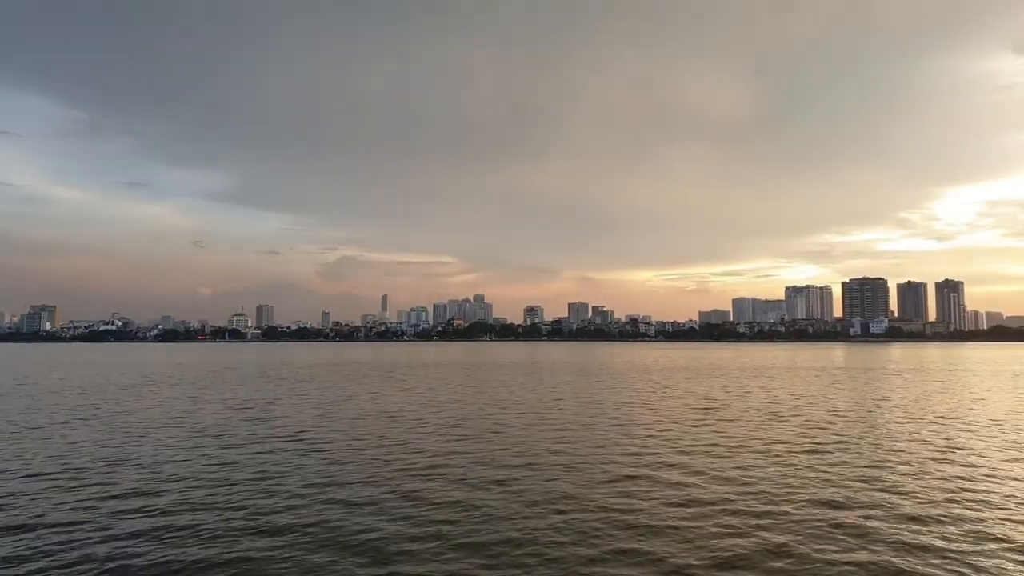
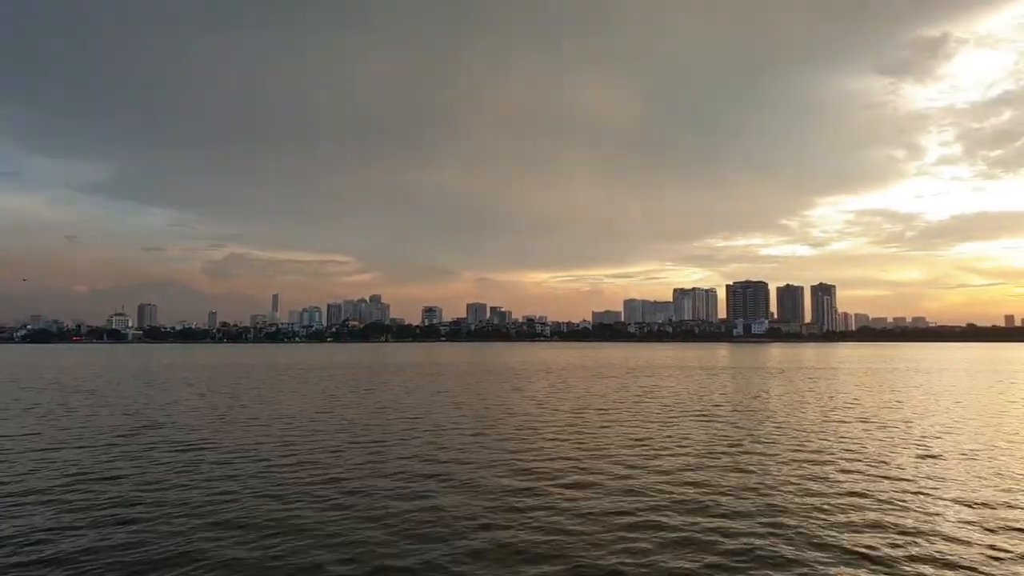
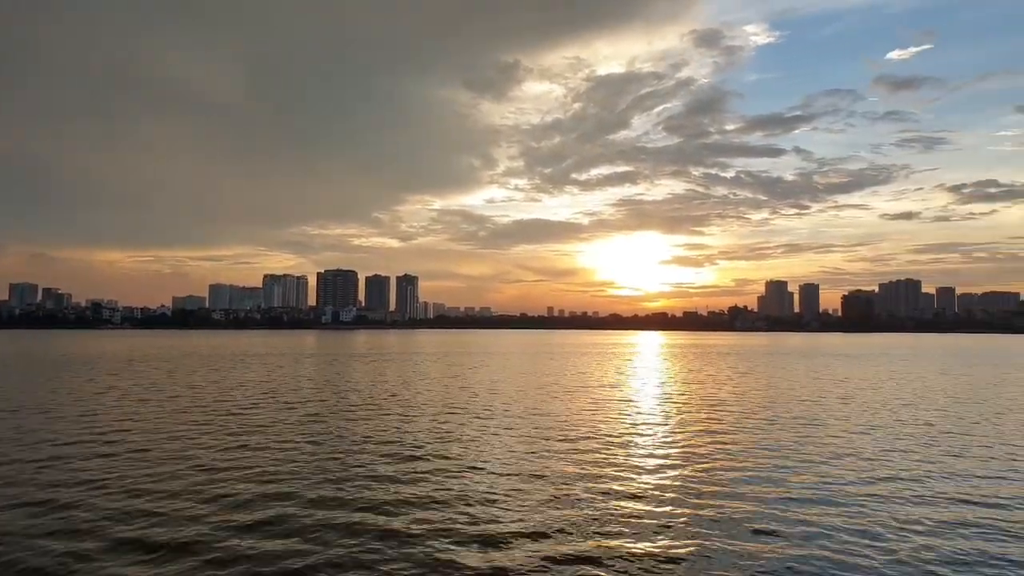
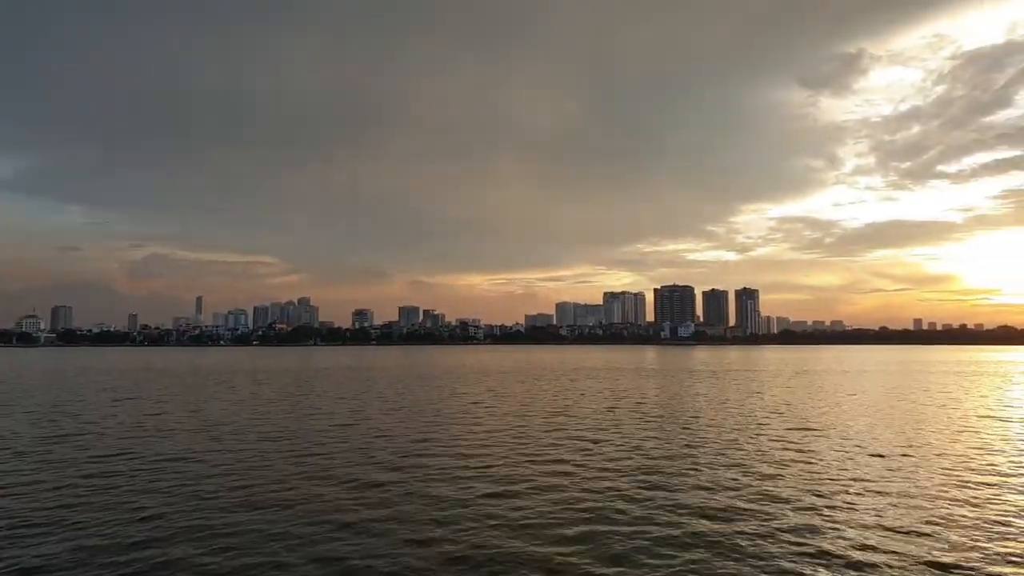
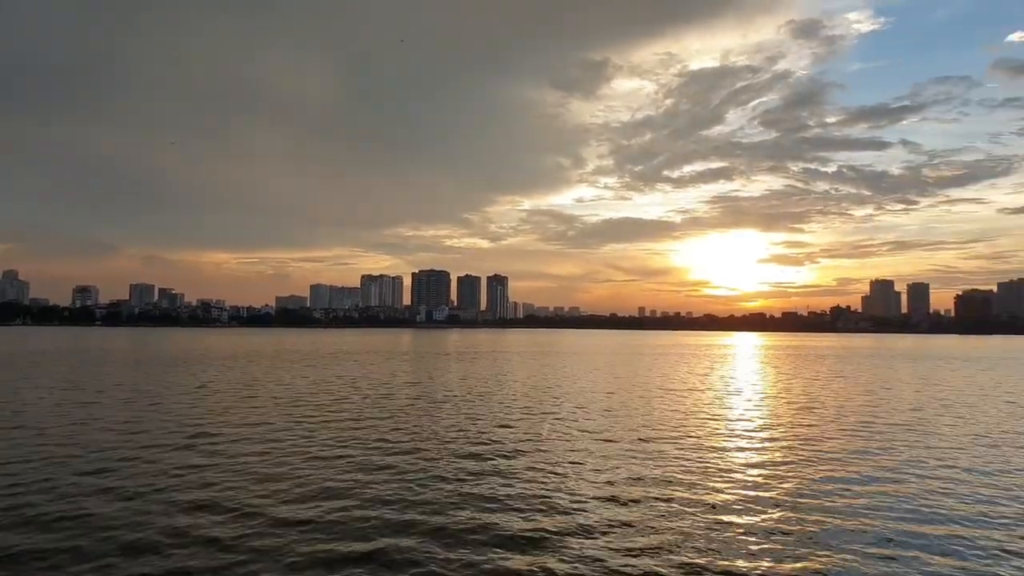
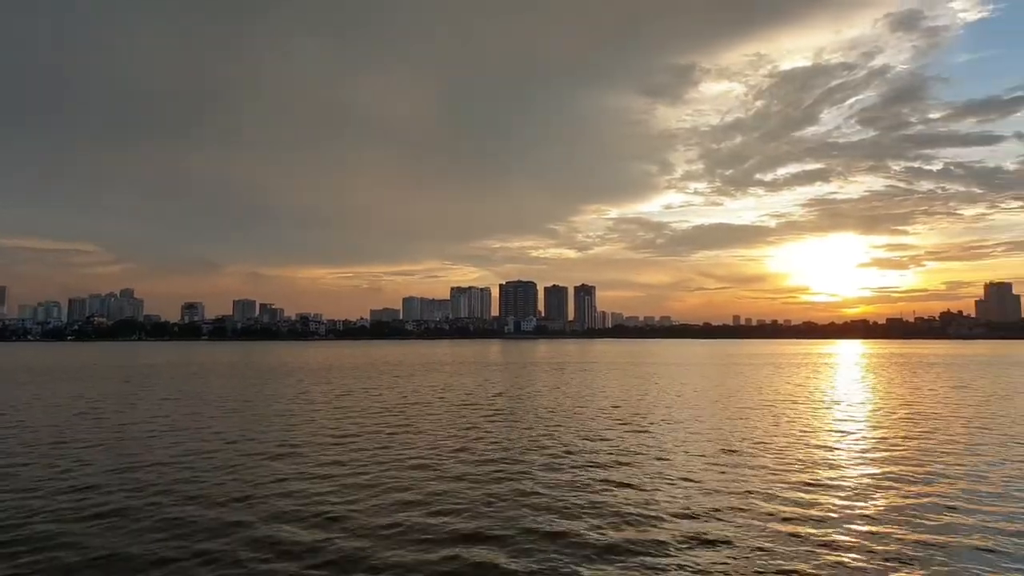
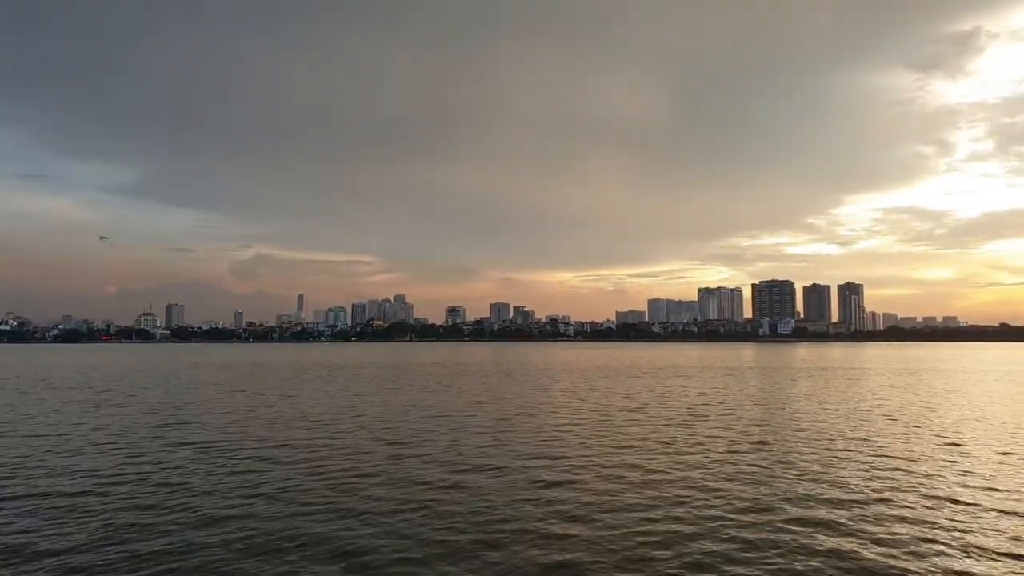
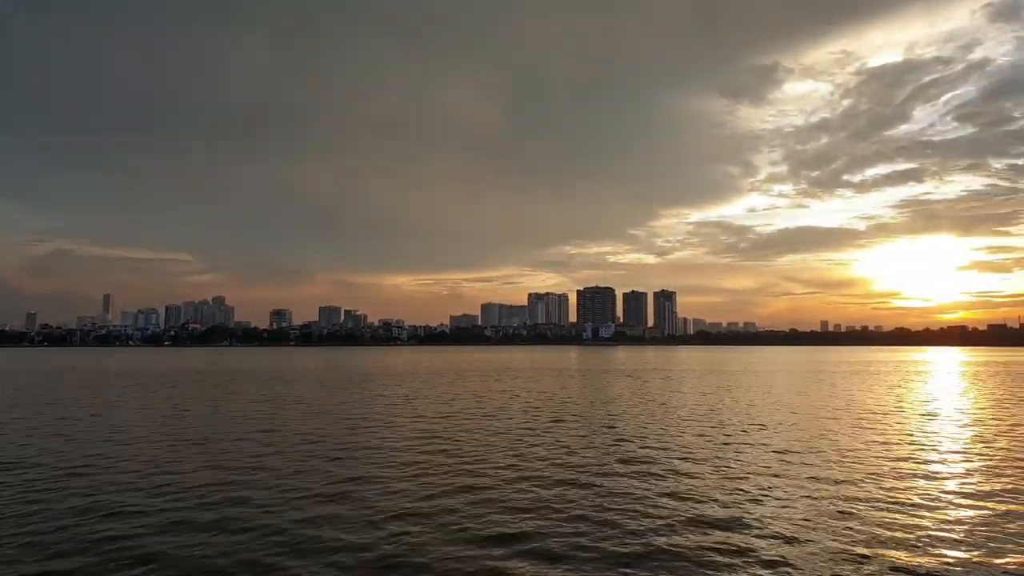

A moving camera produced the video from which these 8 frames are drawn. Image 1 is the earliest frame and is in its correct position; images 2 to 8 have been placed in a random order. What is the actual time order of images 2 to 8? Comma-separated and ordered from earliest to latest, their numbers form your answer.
7, 2, 4, 8, 6, 5, 3
